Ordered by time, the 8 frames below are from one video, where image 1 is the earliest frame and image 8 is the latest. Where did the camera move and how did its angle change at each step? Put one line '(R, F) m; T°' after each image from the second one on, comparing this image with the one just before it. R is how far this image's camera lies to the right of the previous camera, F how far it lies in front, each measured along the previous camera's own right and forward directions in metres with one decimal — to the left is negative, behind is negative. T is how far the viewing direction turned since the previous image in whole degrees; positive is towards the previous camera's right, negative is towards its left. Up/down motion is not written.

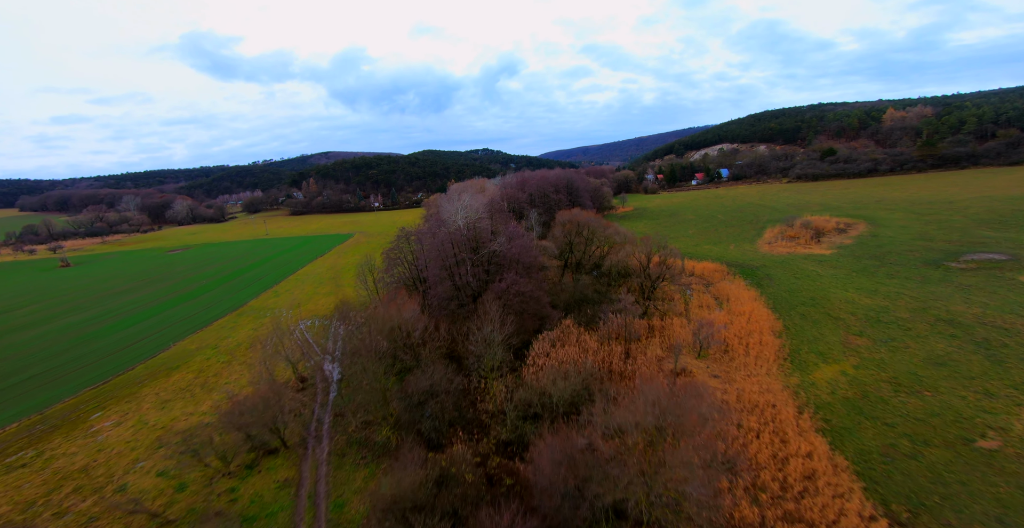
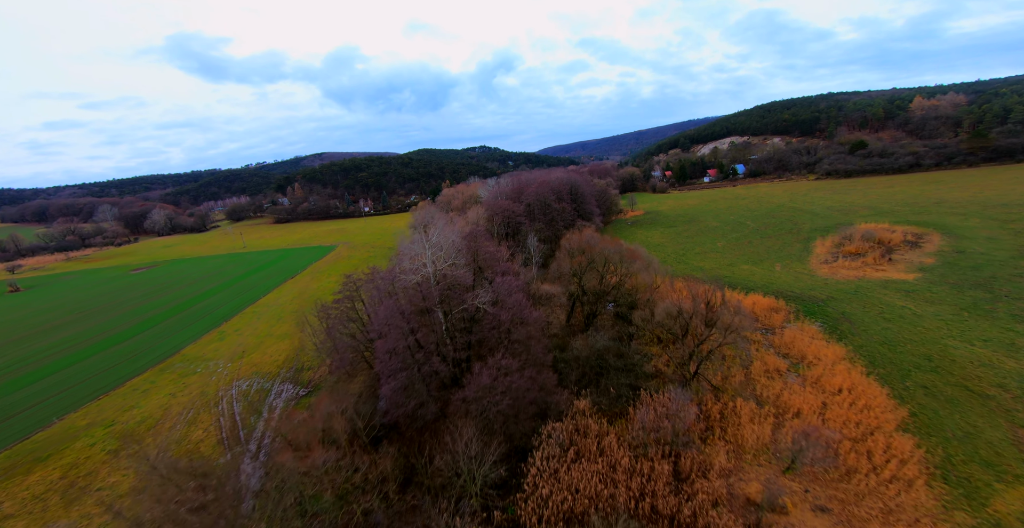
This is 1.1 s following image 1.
(+0.7, +9.7) m; 0°
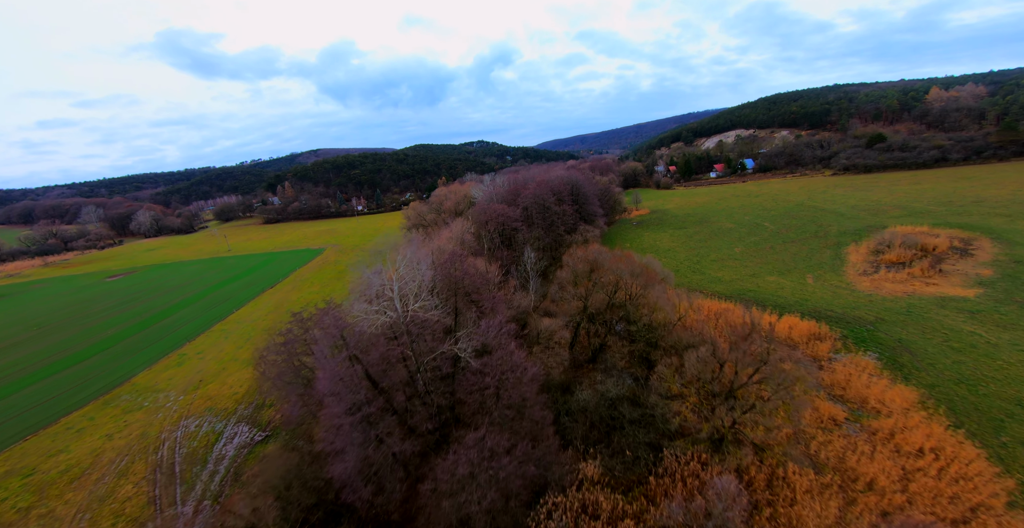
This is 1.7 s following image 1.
(+0.4, +4.9) m; 0°
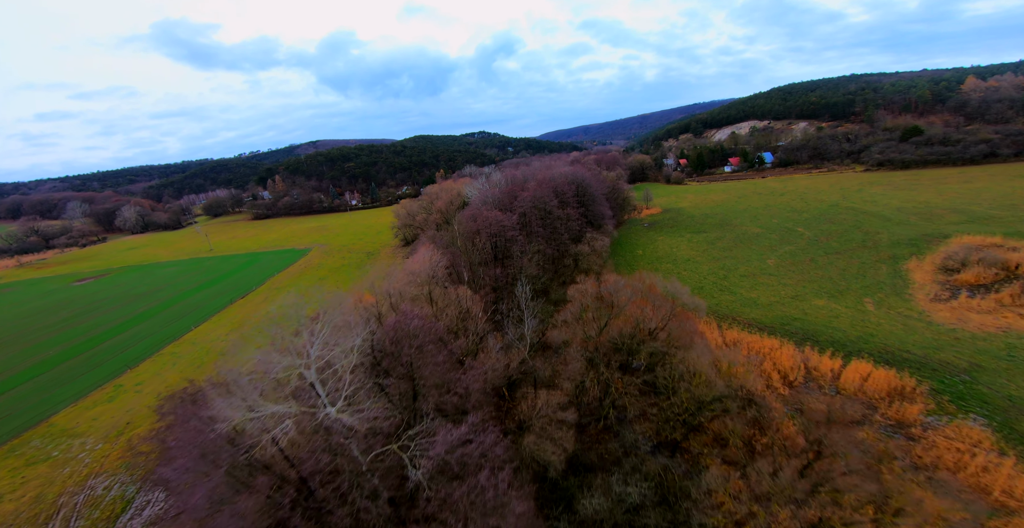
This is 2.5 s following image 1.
(+0.7, +6.3) m; 0°
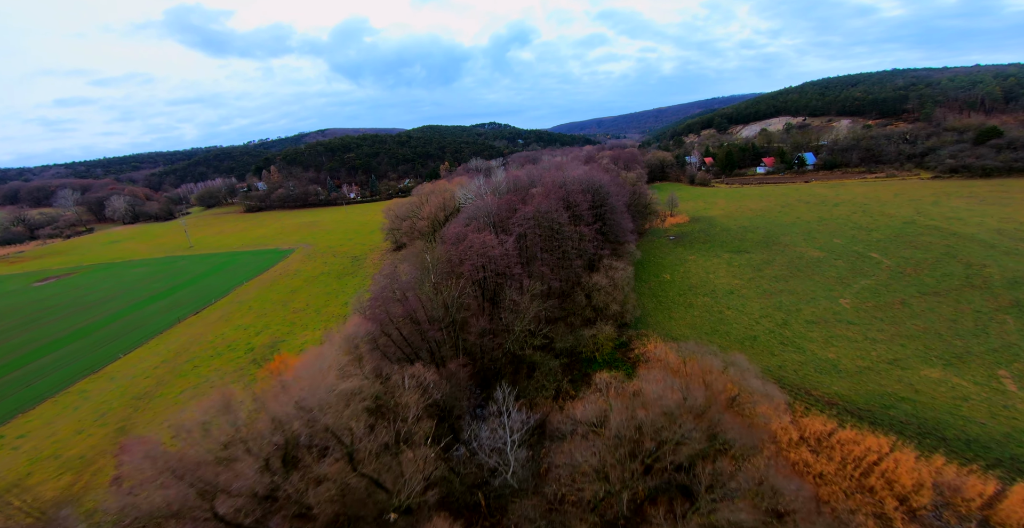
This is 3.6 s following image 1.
(+1.0, +8.6) m; -1°
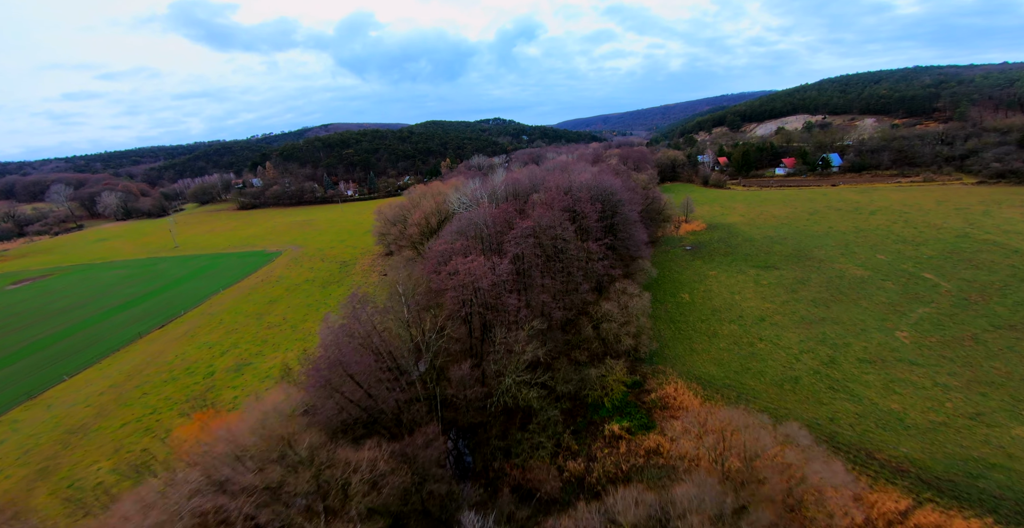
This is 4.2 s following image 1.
(+0.6, +4.6) m; -1°
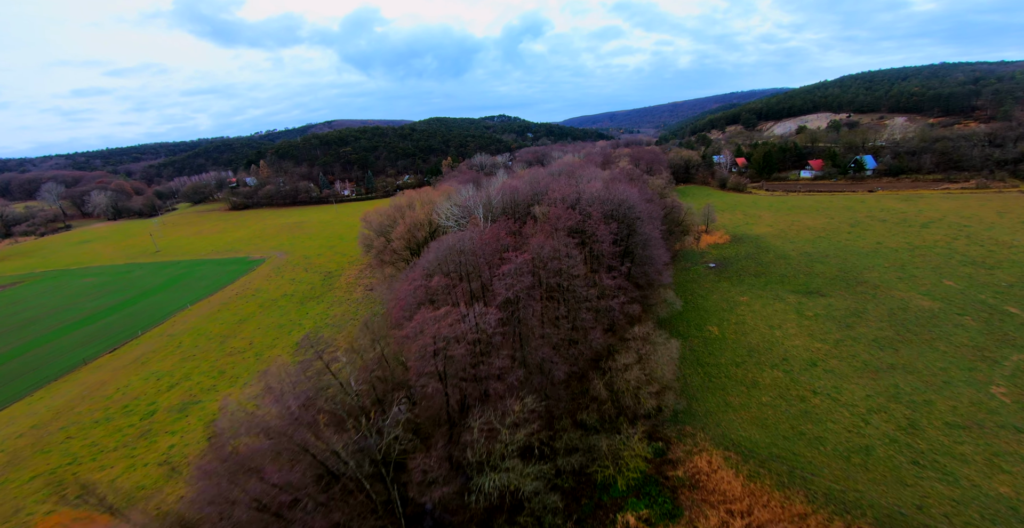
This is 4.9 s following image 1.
(+0.6, +5.3) m; -1°
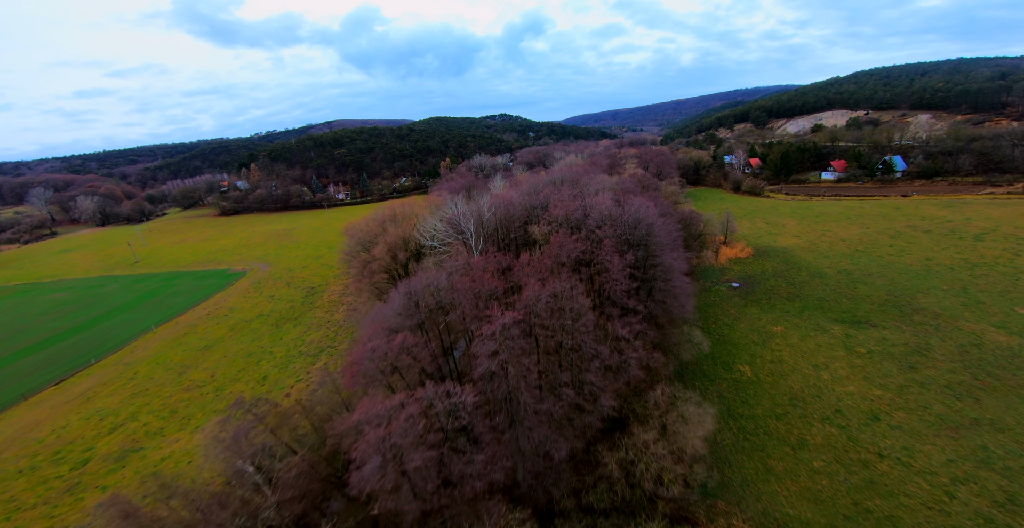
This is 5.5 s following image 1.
(+0.5, +4.5) m; 0°
